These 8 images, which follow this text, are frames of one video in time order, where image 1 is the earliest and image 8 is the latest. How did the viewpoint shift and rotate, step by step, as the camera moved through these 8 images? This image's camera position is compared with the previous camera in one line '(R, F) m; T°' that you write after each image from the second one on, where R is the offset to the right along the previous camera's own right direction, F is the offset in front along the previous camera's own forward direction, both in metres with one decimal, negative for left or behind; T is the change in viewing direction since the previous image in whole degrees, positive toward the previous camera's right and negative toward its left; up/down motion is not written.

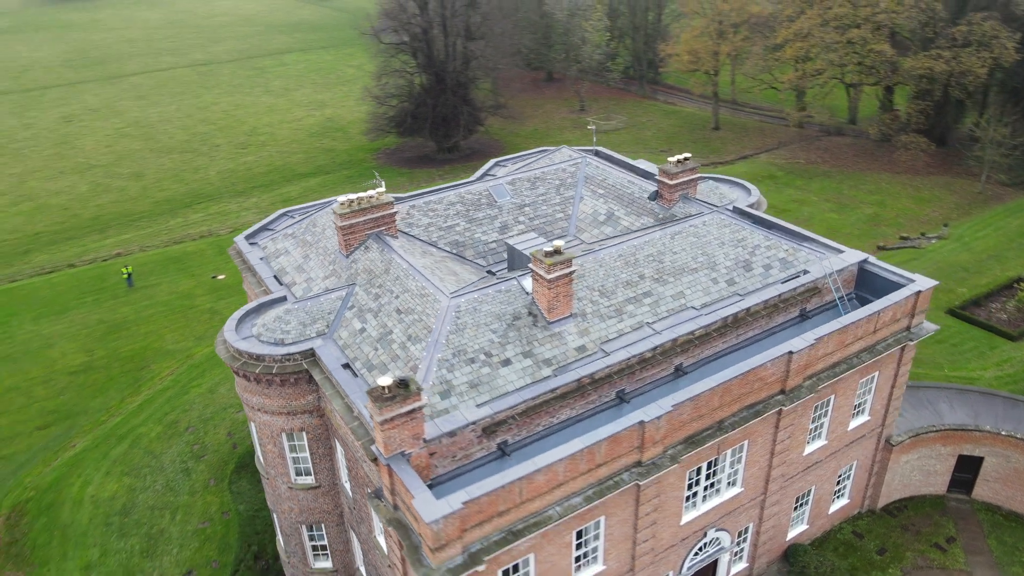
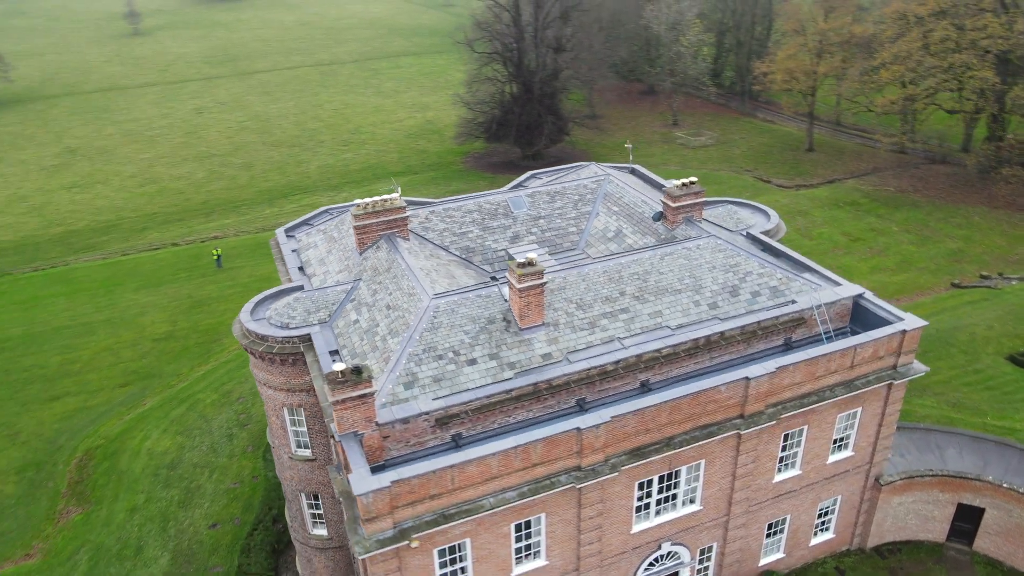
(+3.4, -1.1) m; -8°
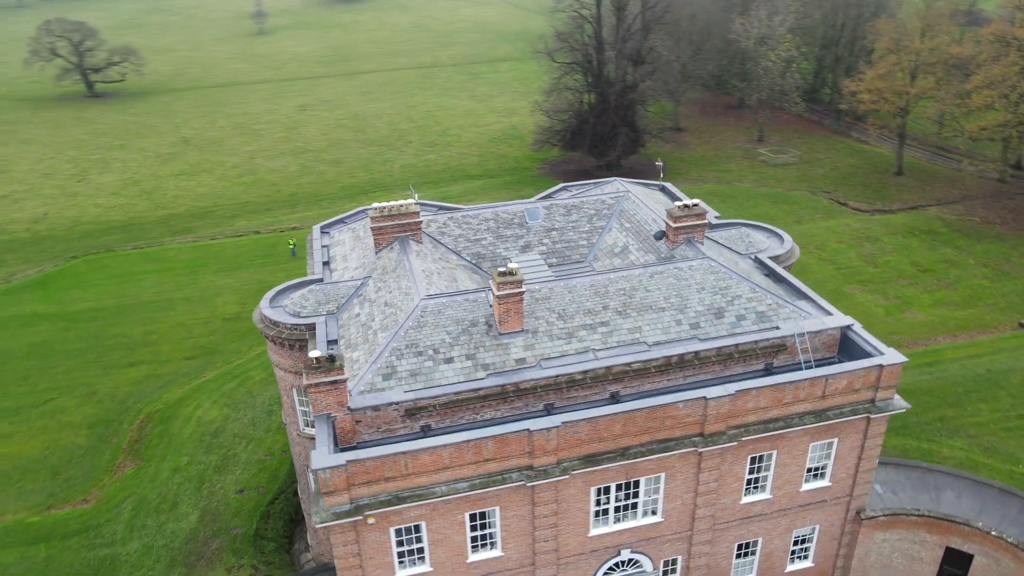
(+3.1, -1.1) m; -8°
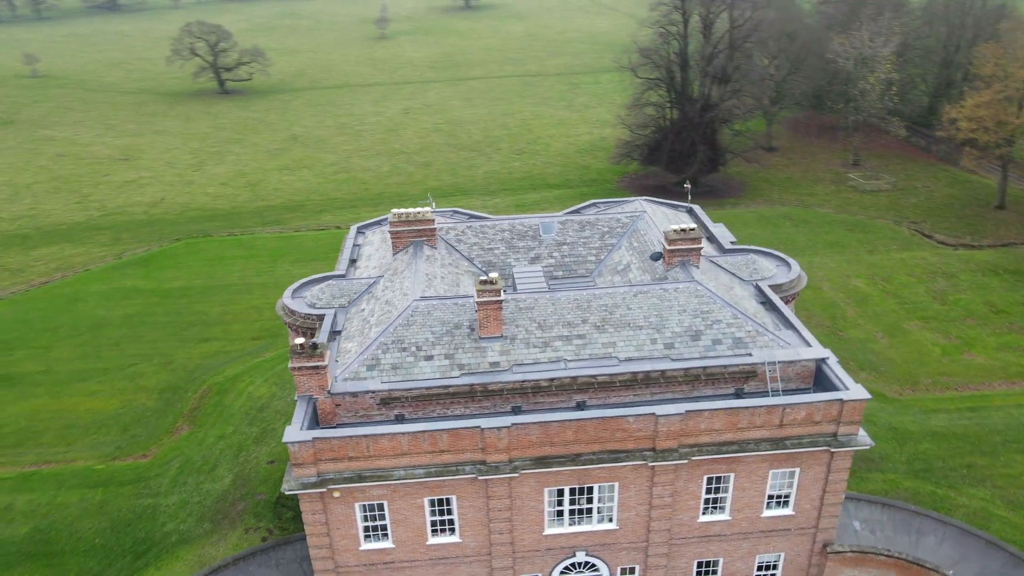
(+3.6, -1.2) m; -8°
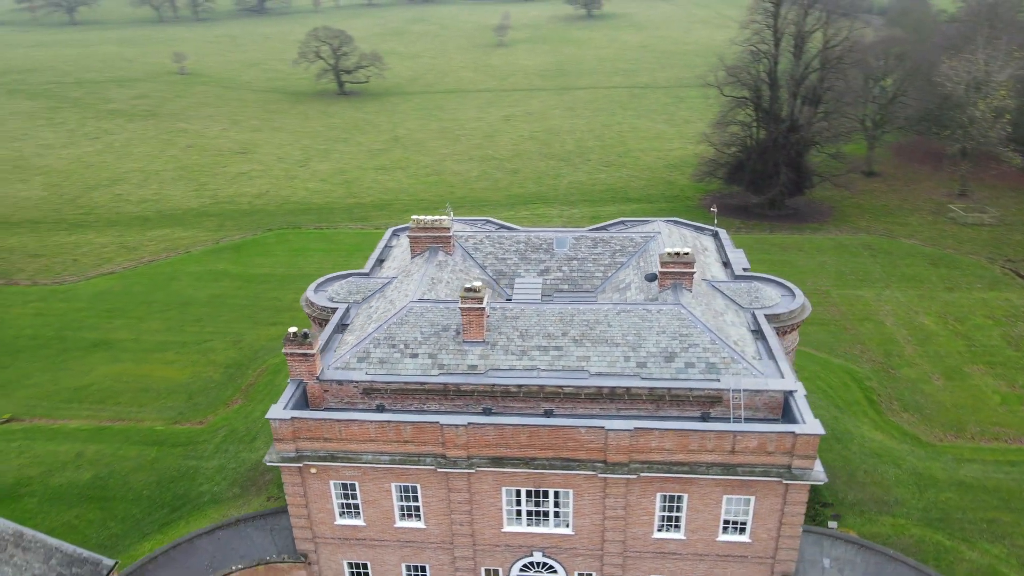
(+4.0, -1.1) m; -9°
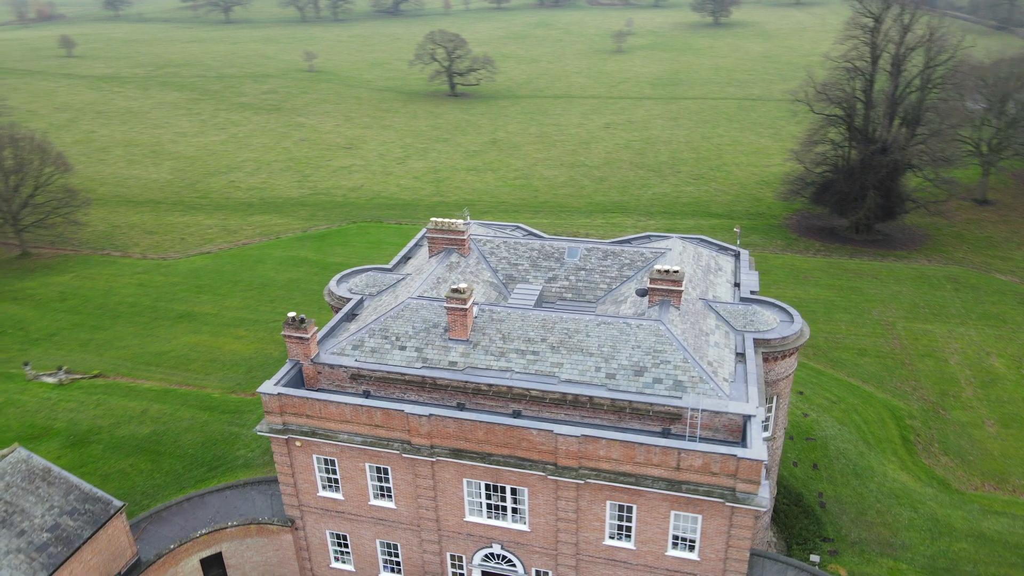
(+4.3, -0.9) m; -9°
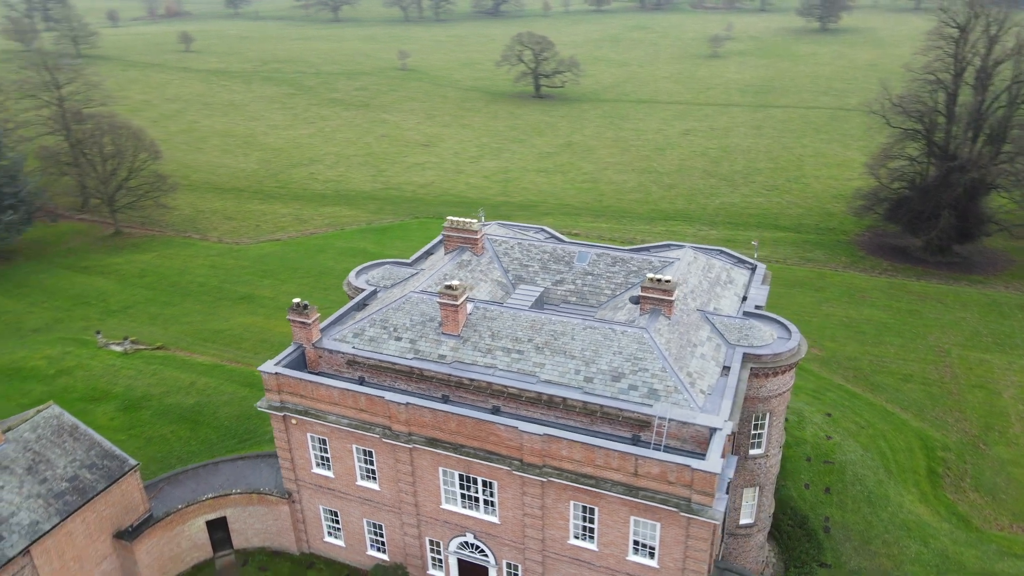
(+3.4, -0.5) m; -7°
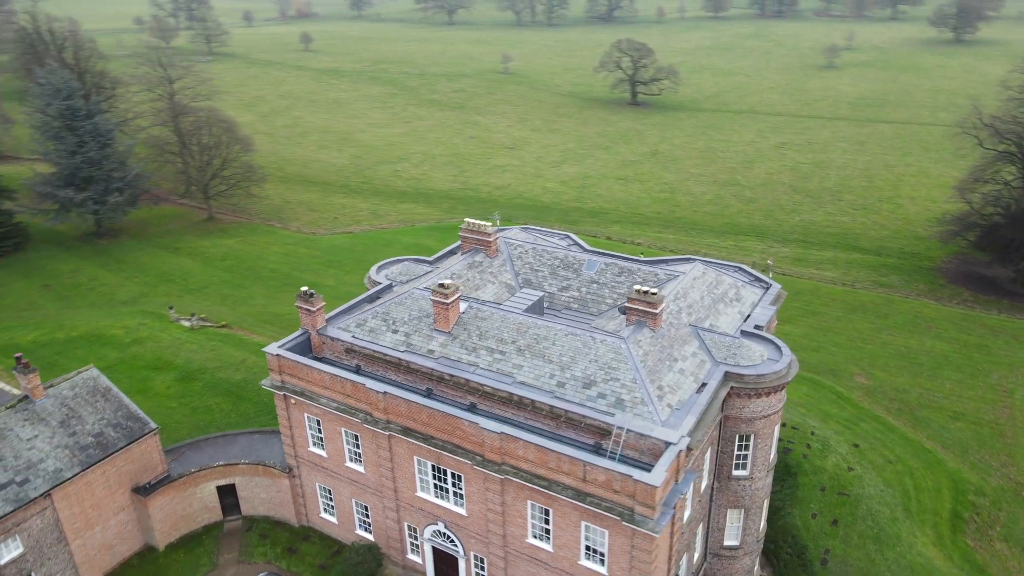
(+4.0, -0.5) m; -8°
